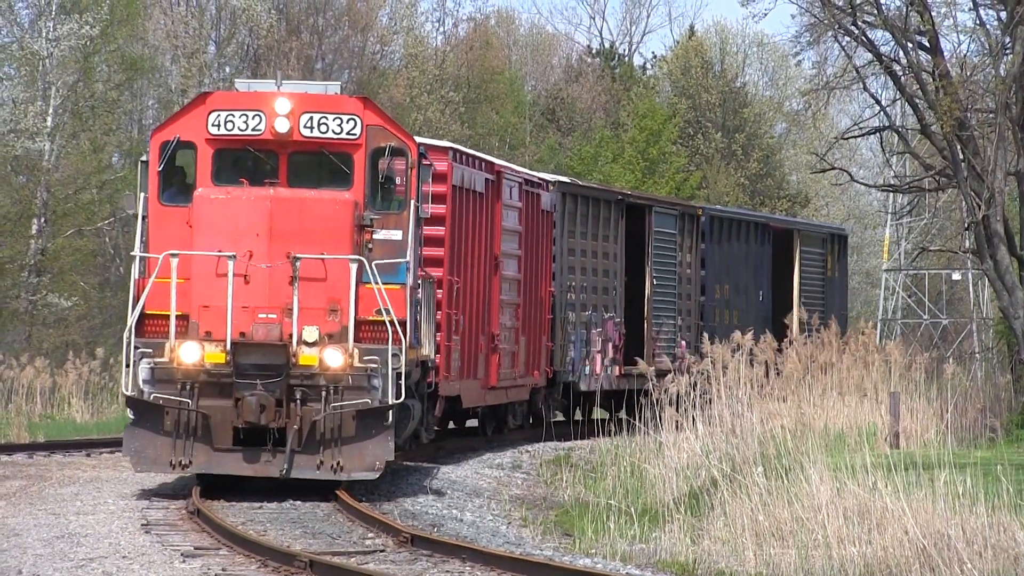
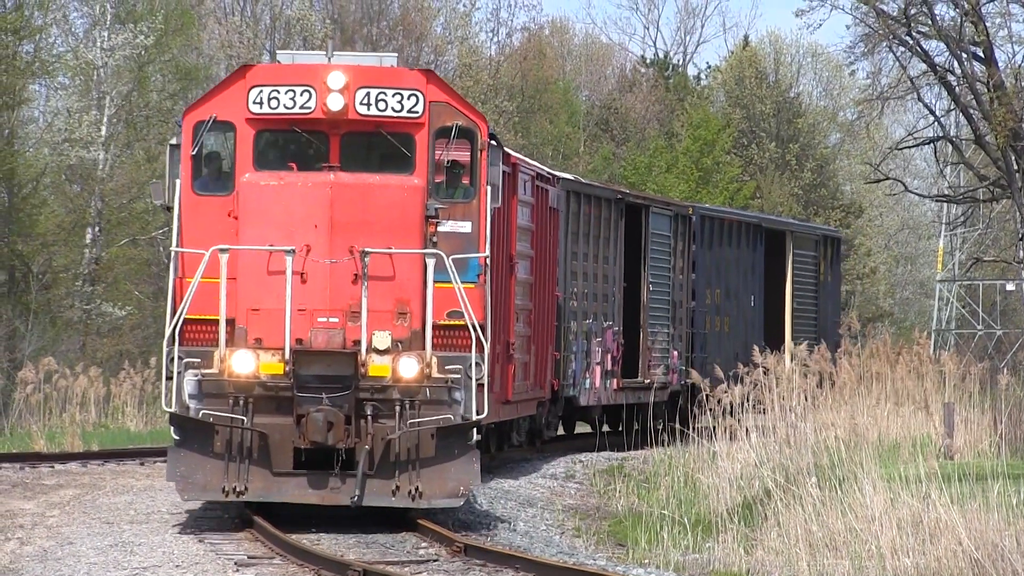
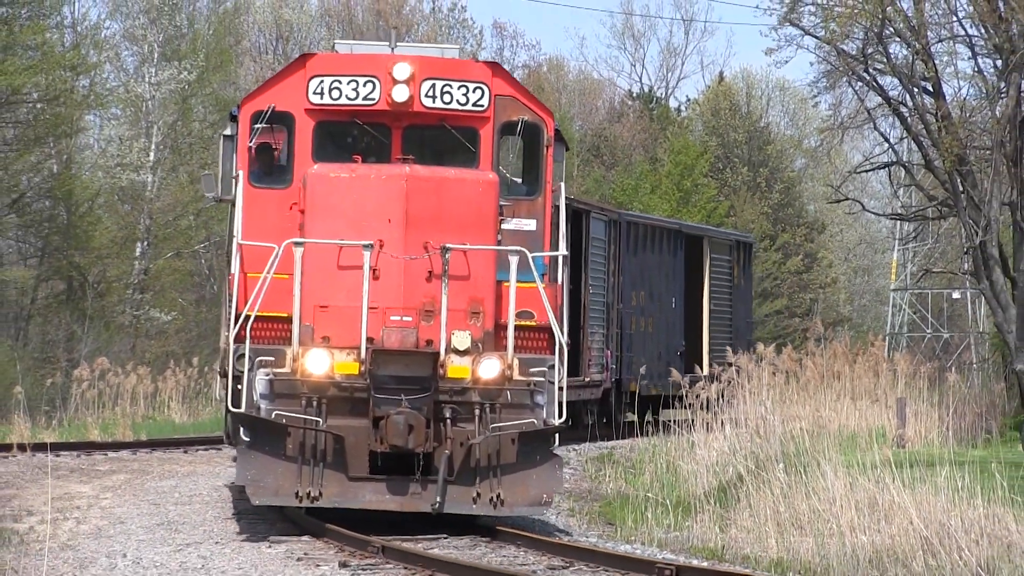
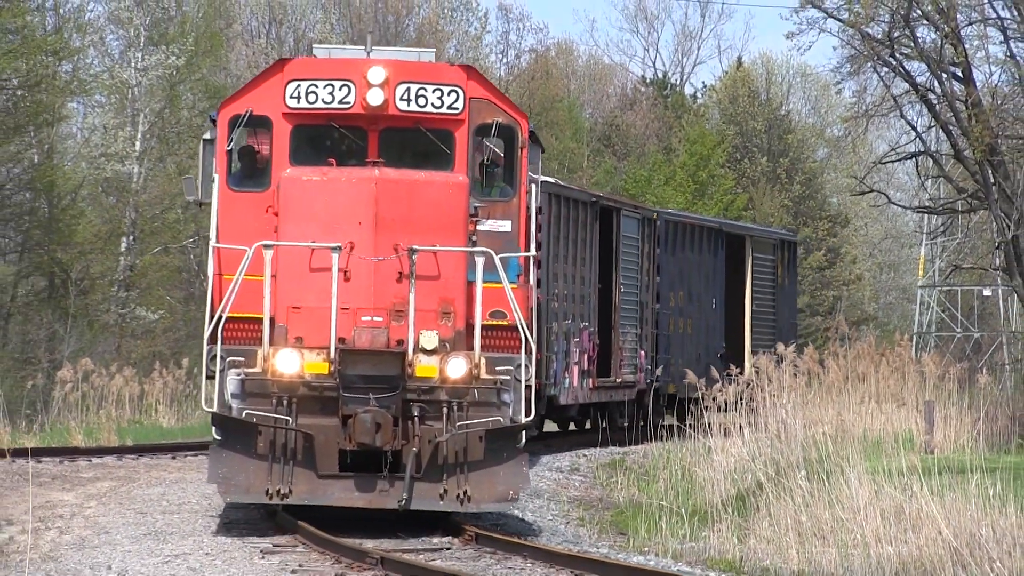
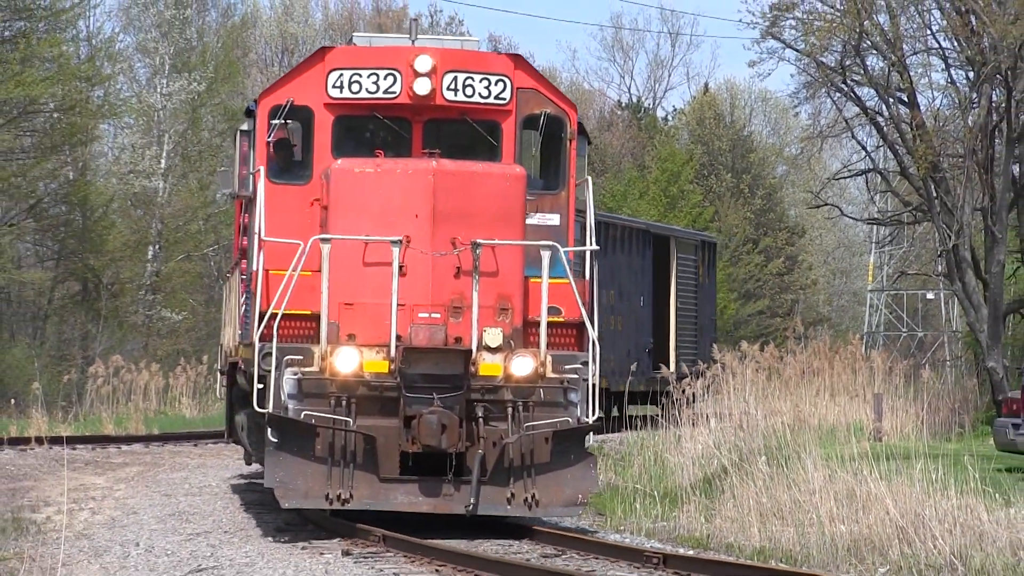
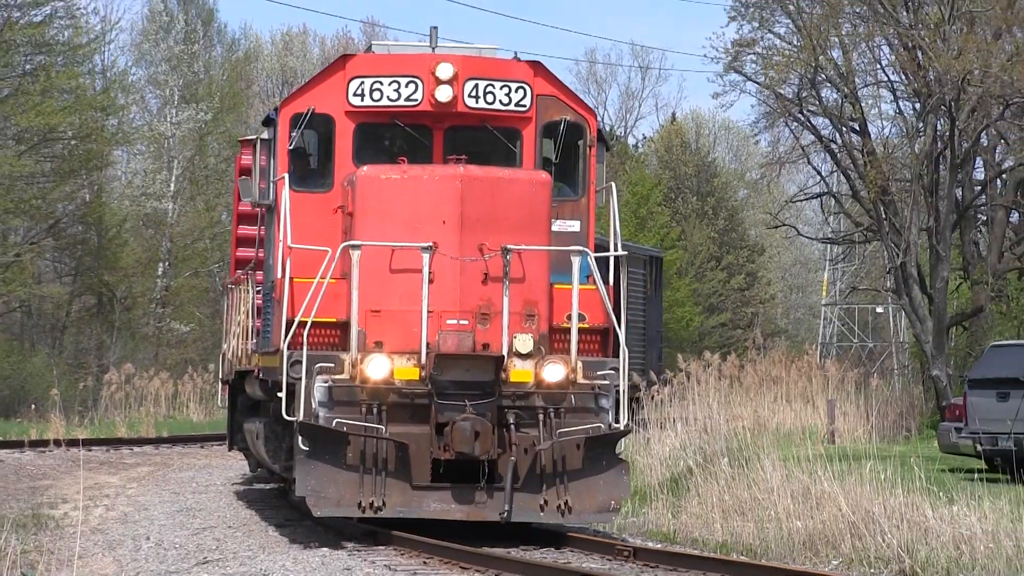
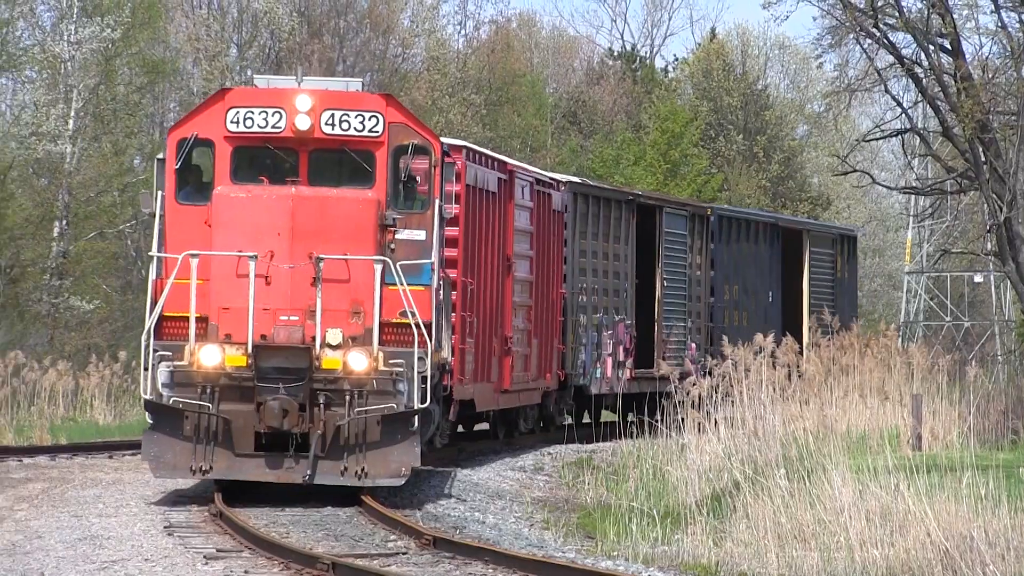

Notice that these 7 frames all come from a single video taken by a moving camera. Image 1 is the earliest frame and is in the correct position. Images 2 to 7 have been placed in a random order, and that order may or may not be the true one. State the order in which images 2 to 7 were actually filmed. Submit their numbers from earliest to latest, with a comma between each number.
7, 2, 4, 3, 5, 6
